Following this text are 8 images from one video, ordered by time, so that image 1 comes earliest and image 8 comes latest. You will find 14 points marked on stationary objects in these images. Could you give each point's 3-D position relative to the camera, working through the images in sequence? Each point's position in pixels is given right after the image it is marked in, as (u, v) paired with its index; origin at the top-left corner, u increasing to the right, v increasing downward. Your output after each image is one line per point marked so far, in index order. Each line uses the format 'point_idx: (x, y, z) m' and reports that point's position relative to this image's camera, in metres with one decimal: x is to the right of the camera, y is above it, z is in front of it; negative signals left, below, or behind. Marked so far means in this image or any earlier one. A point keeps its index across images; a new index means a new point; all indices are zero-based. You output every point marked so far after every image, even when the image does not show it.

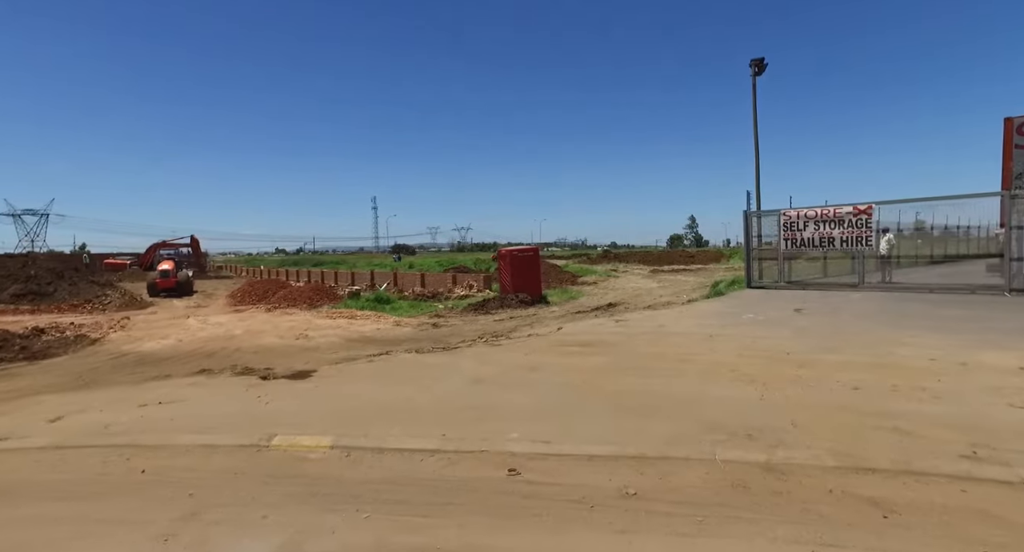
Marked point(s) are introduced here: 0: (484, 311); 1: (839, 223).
0: (-0.8, -1.0, +16.7) m
1: (+8.2, +1.3, +15.4) m
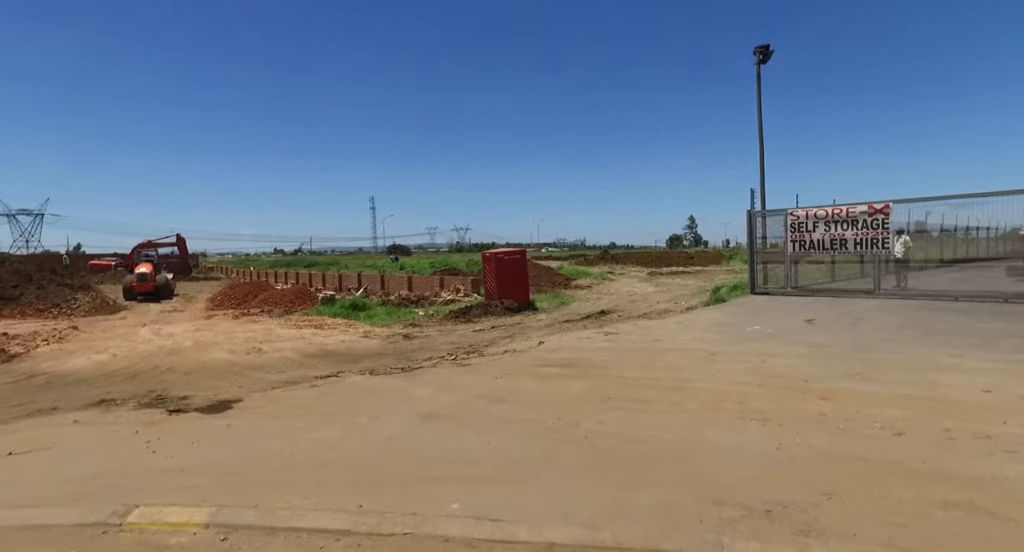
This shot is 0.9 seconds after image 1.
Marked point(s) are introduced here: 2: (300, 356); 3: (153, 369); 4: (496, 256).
0: (-1.2, -1.2, +15.4) m
1: (+7.8, +1.2, +14.2) m
2: (-3.6, -1.3, +10.4) m
3: (-5.2, -1.3, +8.9) m
4: (-0.5, +0.6, +17.4) m
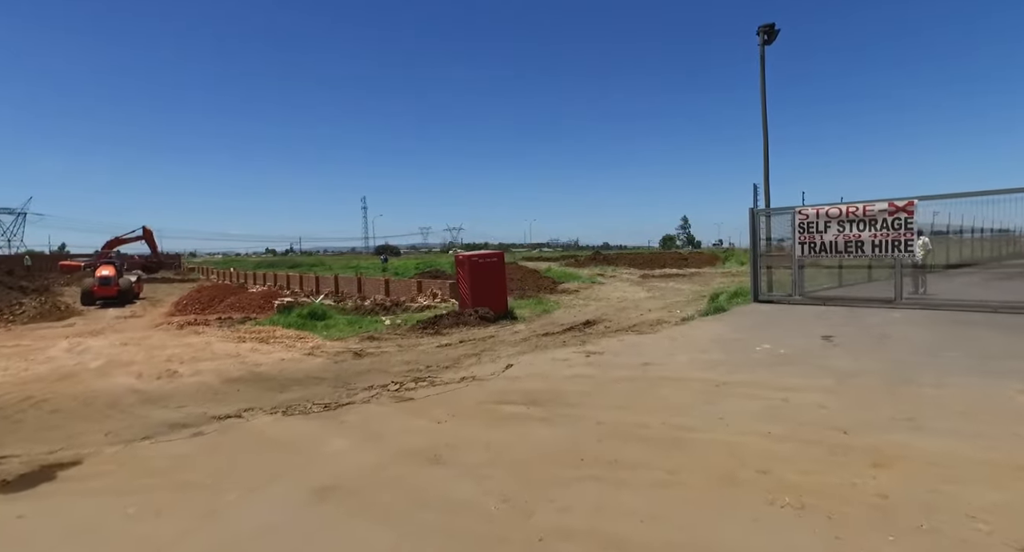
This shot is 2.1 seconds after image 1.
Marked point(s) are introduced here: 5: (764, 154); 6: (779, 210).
0: (-1.7, -1.3, +13.7) m
1: (+7.3, +1.1, +12.5) m
2: (-4.1, -1.4, +8.6) m
3: (-5.7, -1.5, +7.2) m
4: (-1.1, +0.4, +15.7) m
5: (+6.2, +2.9, +15.0) m
6: (+6.1, +1.5, +14.0) m
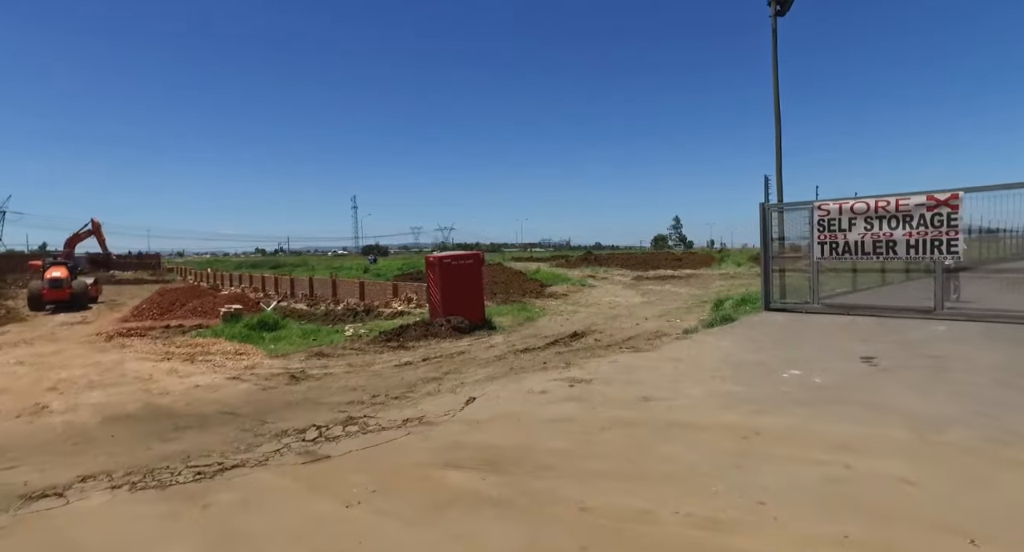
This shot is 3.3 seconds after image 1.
0: (-2.2, -1.4, +11.8) m
1: (+6.8, +1.0, +10.7) m
2: (-4.5, -1.5, +6.7) m
3: (-6.1, -1.6, +5.2) m
4: (-1.6, +0.3, +13.8) m
5: (+5.7, +2.8, +13.2) m
6: (+5.6, +1.4, +12.2) m
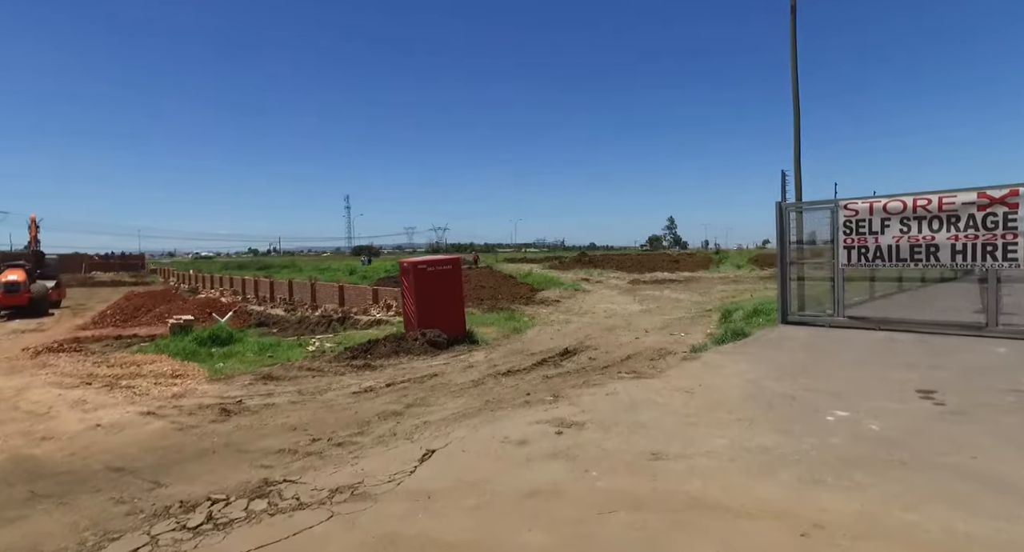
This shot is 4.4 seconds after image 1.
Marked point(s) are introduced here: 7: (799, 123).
0: (-2.5, -1.5, +10.2) m
1: (+6.5, +0.8, +9.3) m
2: (-4.7, -1.7, +5.1) m
3: (-6.3, -1.7, +3.6) m
4: (-1.9, +0.2, +12.3) m
5: (+5.4, +2.7, +11.7) m
6: (+5.3, +1.2, +10.7) m
7: (+5.7, +3.1, +12.3) m
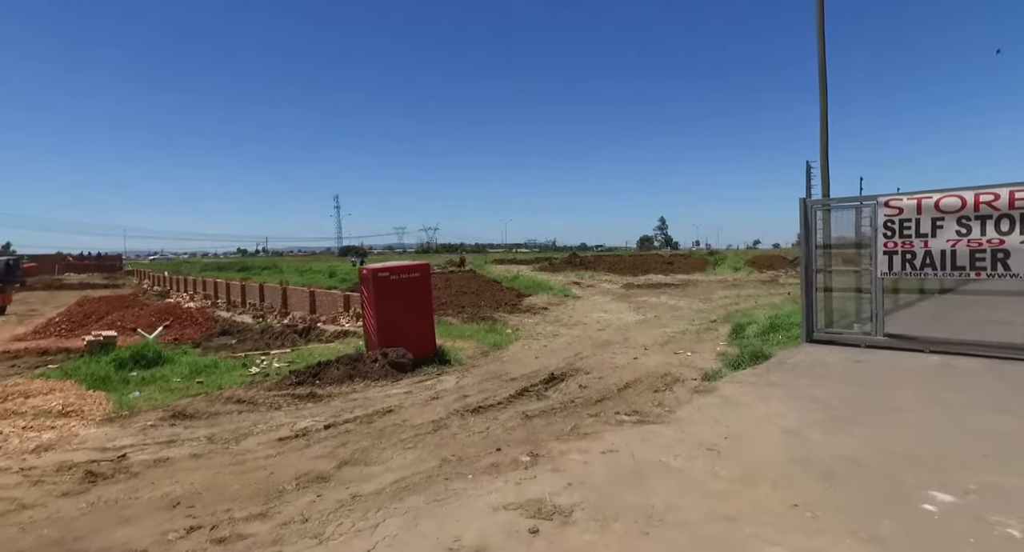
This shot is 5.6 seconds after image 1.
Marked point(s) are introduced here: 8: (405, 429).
0: (-2.9, -1.7, +8.4) m
1: (+6.2, +0.7, +7.6) m
2: (-5.0, -1.8, +3.2) m
3: (-6.6, -1.9, +1.7) m
4: (-2.3, 0.0, +10.5) m
5: (+5.0, +2.5, +10.0) m
6: (+4.9, +1.1, +9.0) m
7: (+5.3, +2.9, +10.6) m
8: (-1.2, -1.7, +6.9) m
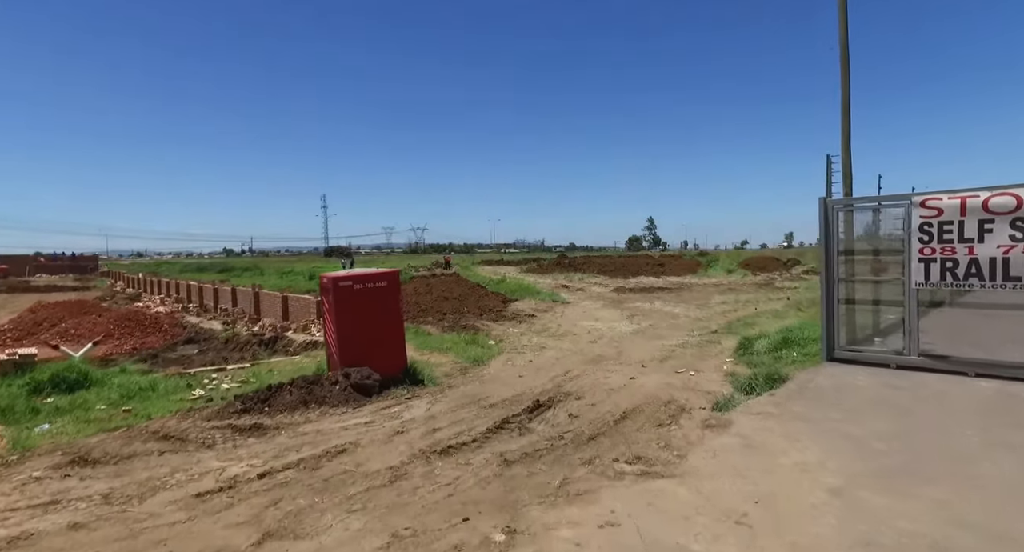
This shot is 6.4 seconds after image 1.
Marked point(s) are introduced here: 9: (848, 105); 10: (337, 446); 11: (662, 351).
0: (-3.1, -1.8, +7.1) m
1: (+6.0, +0.5, +6.4) m
2: (-5.2, -2.0, +1.9) m
3: (-6.7, -2.0, +0.4) m
4: (-2.6, -0.1, +9.2) m
5: (+4.7, +2.4, +8.8) m
6: (+4.7, +1.0, +7.8) m
7: (+5.0, +2.8, +9.4) m
8: (-1.4, -1.8, +5.6) m
9: (+5.0, +2.6, +9.3) m
10: (-1.9, -1.8, +6.7) m
11: (+2.7, -1.3, +11.2) m
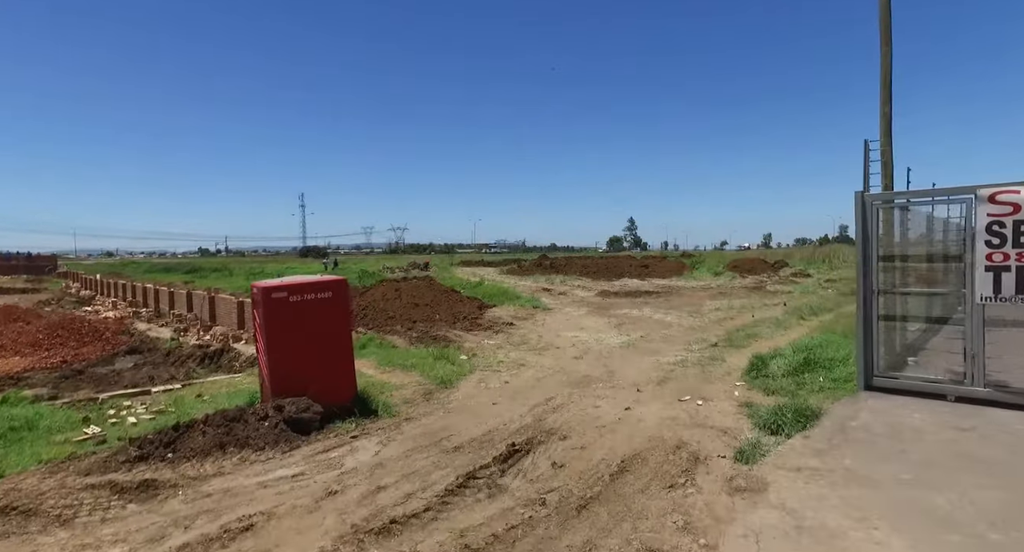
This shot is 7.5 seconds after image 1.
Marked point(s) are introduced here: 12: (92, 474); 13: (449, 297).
0: (-3.4, -1.9, +5.4) m
1: (+5.7, +0.4, +5.0) m
2: (-5.3, -2.1, +0.1) m
3: (-6.8, -2.1, -1.5) m
4: (-2.9, -0.2, +7.5) m
5: (+4.4, +2.3, +7.4) m
6: (+4.3, +0.8, +6.3) m
7: (+4.6, +2.7, +8.0) m
8: (-1.7, -1.9, +3.9) m
9: (+4.6, +2.5, +7.9) m
10: (-2.2, -1.9, +5.0) m
11: (+2.3, -1.4, +9.7) m
12: (-4.0, -1.9, +5.8) m
13: (-2.1, -0.7, +19.5) m
